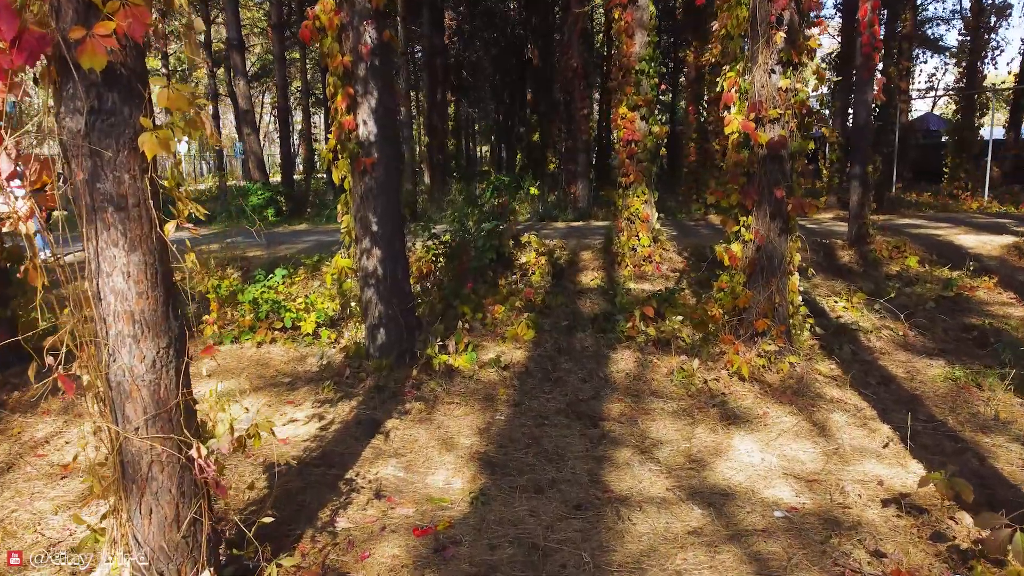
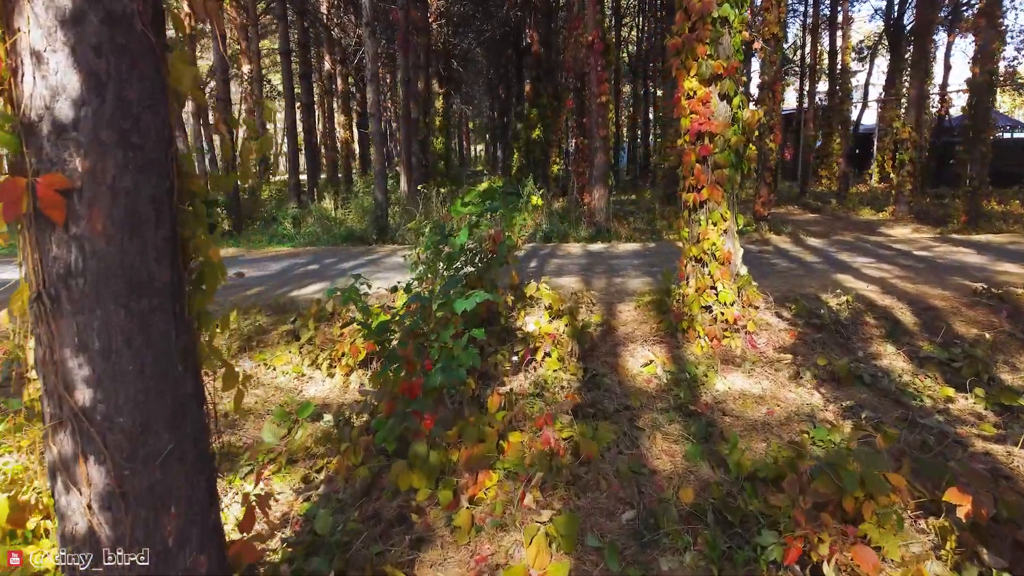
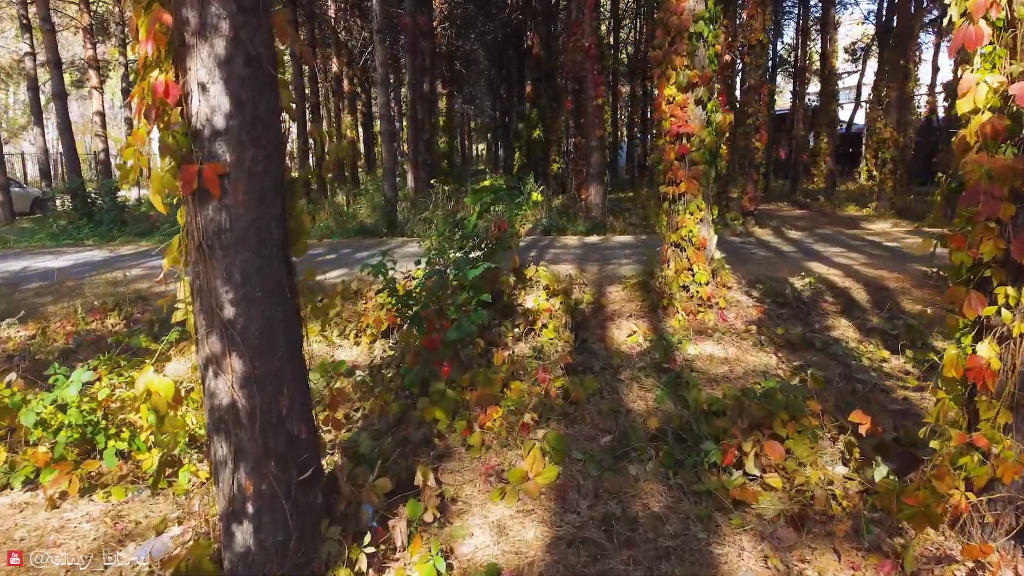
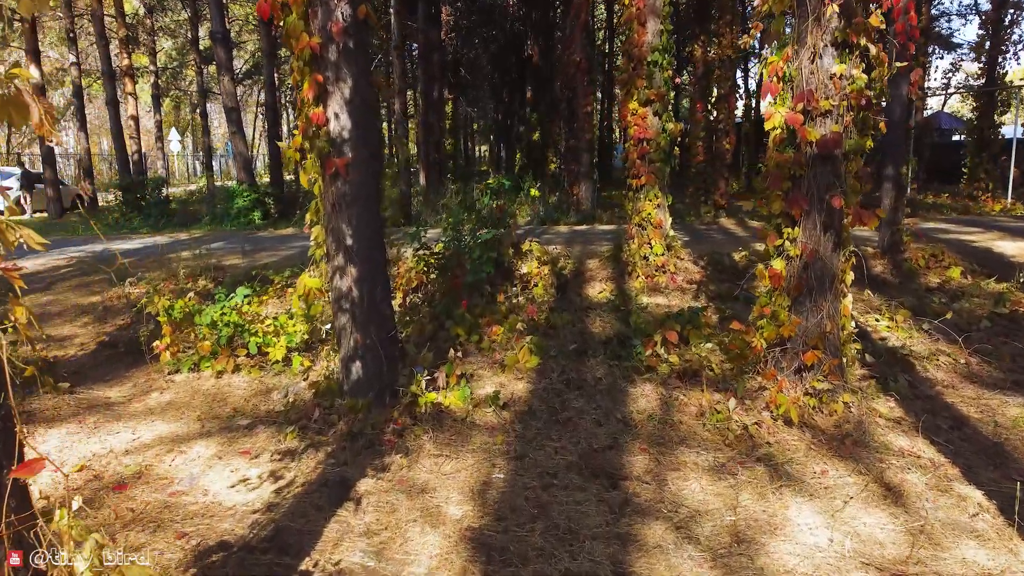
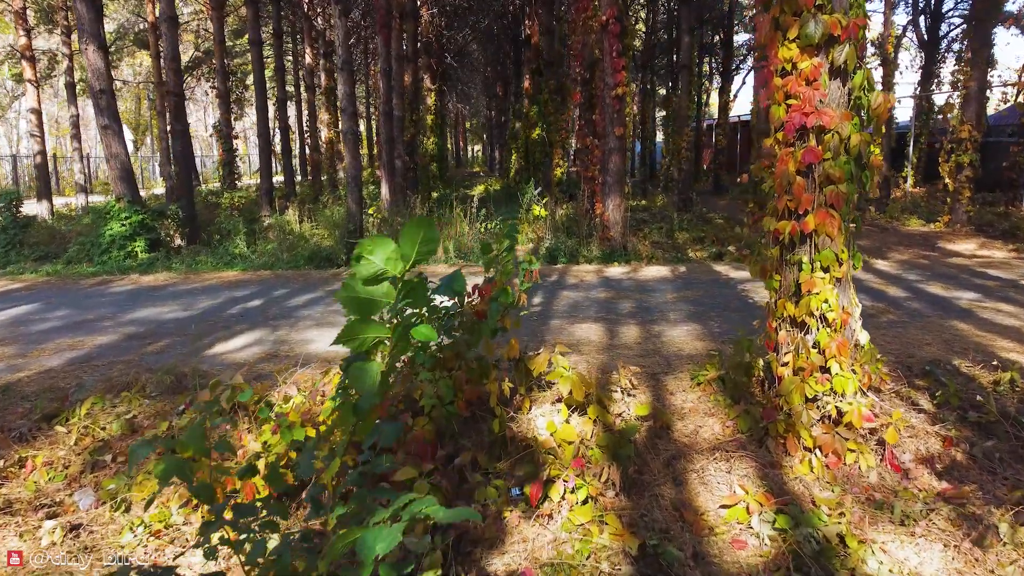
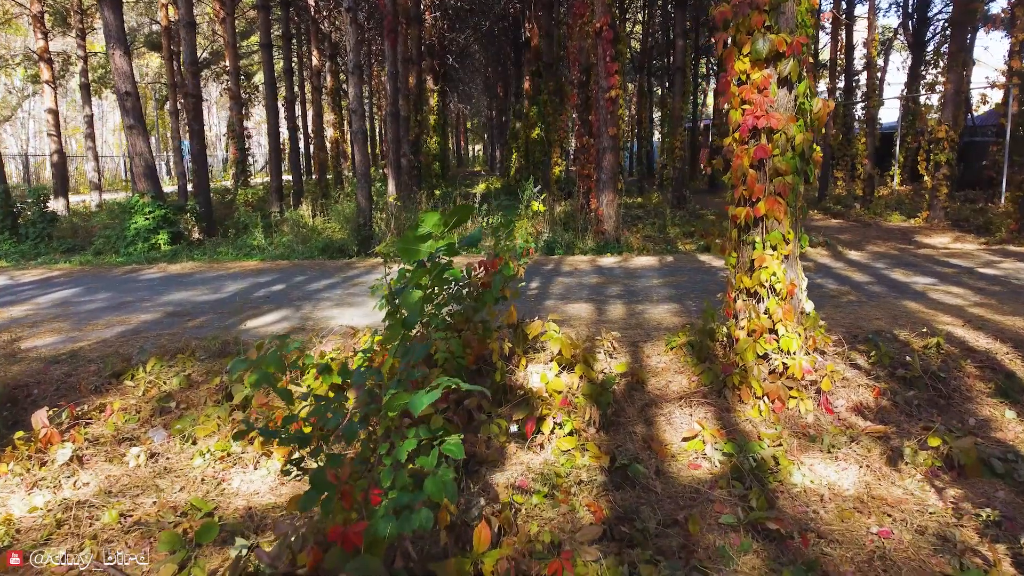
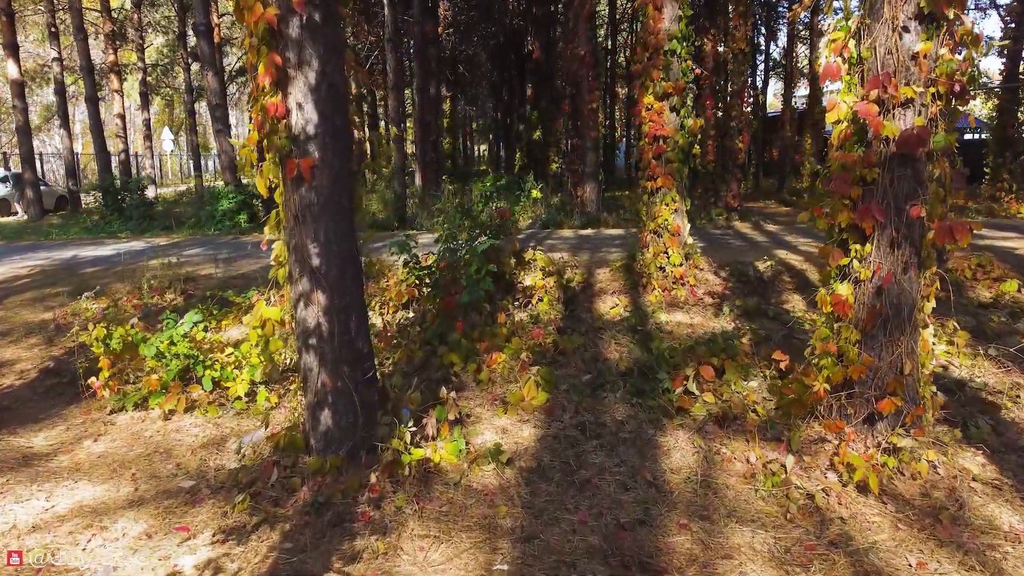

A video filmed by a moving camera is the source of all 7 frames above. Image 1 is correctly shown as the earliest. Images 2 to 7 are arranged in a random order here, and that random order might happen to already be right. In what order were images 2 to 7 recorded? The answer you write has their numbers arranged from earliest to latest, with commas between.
4, 7, 3, 2, 6, 5
